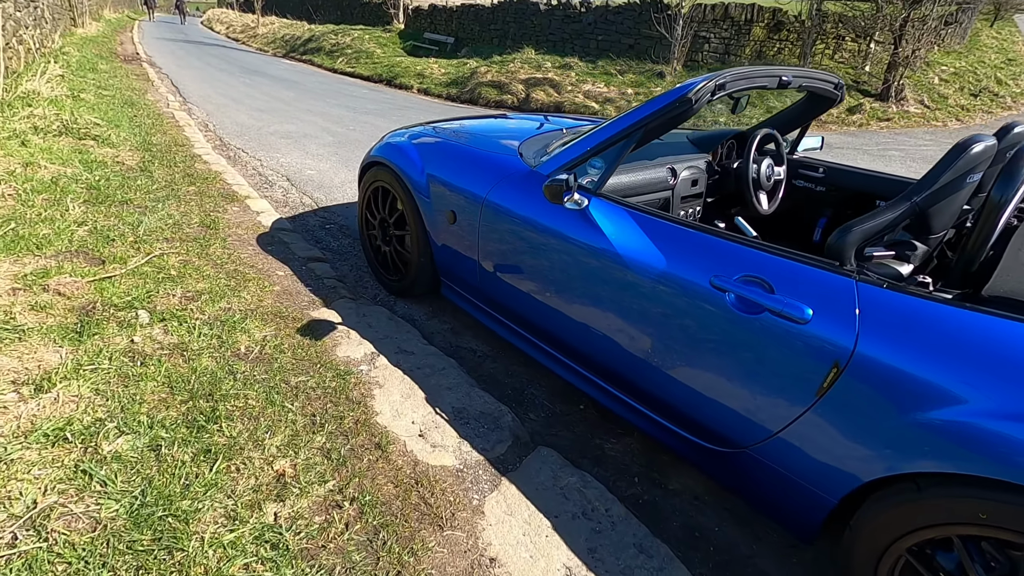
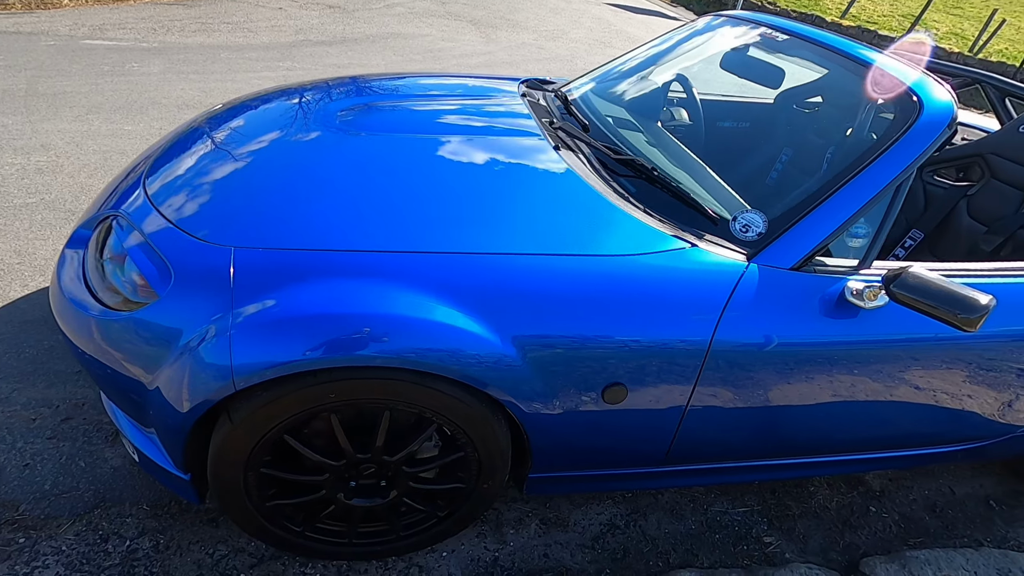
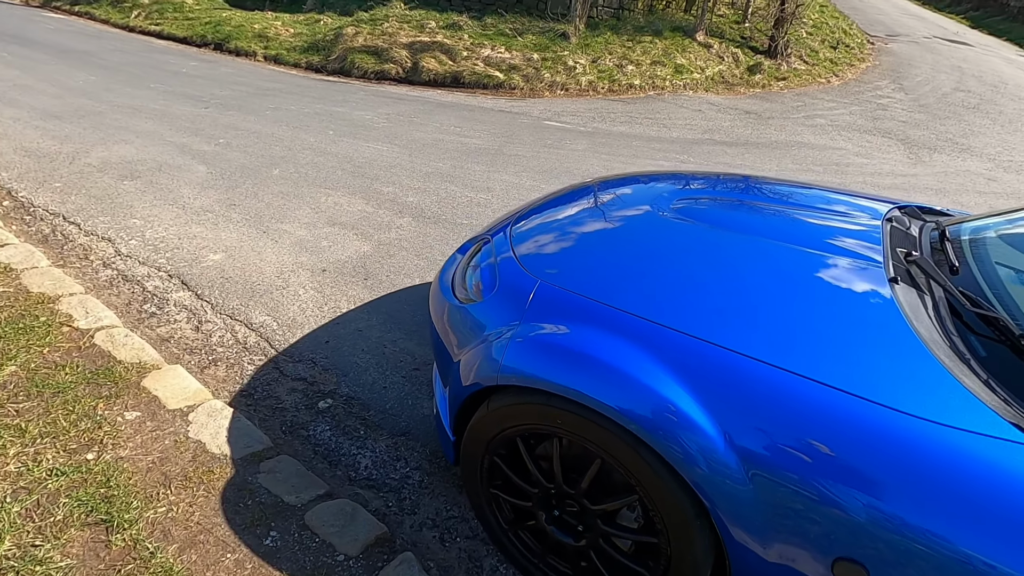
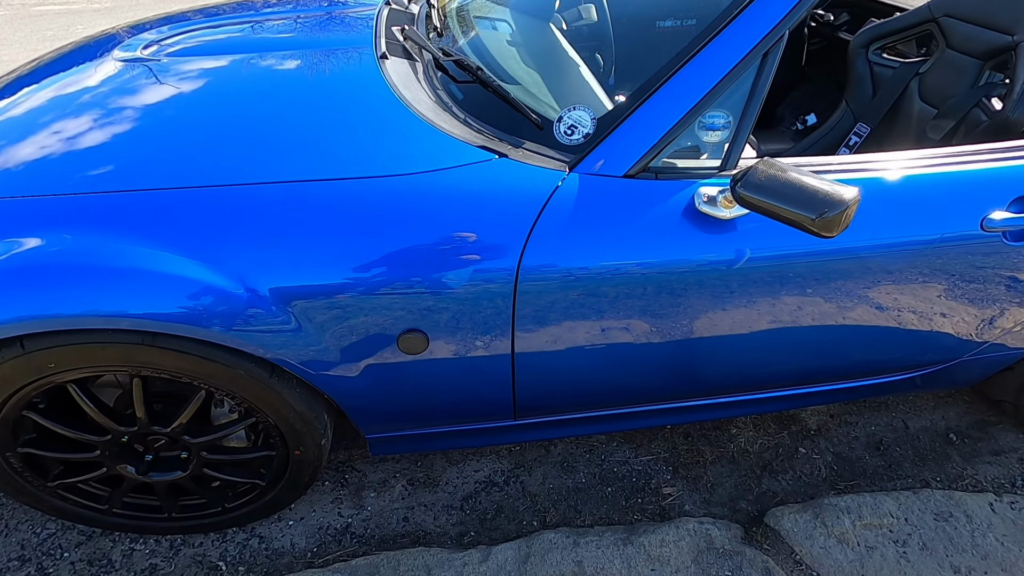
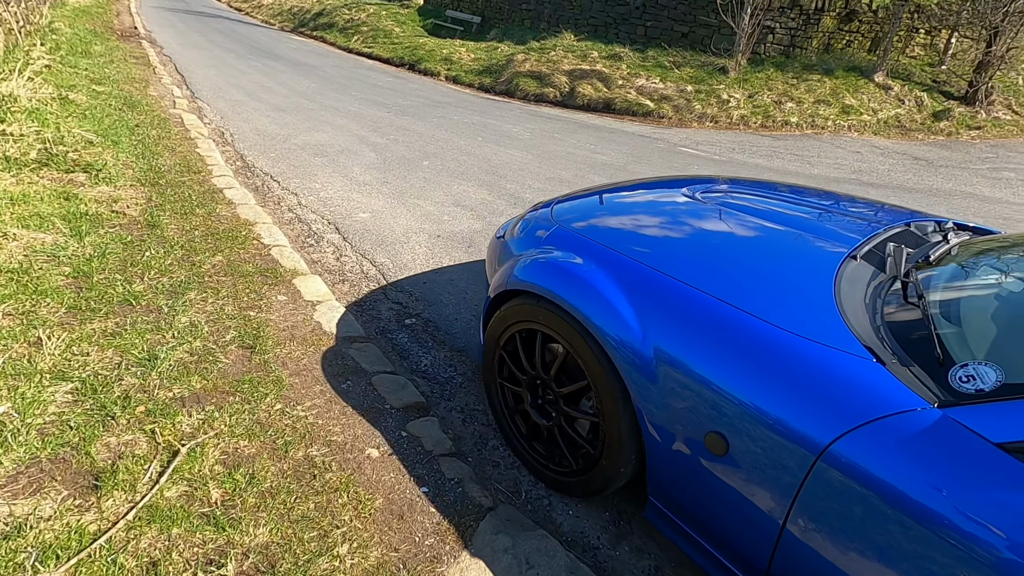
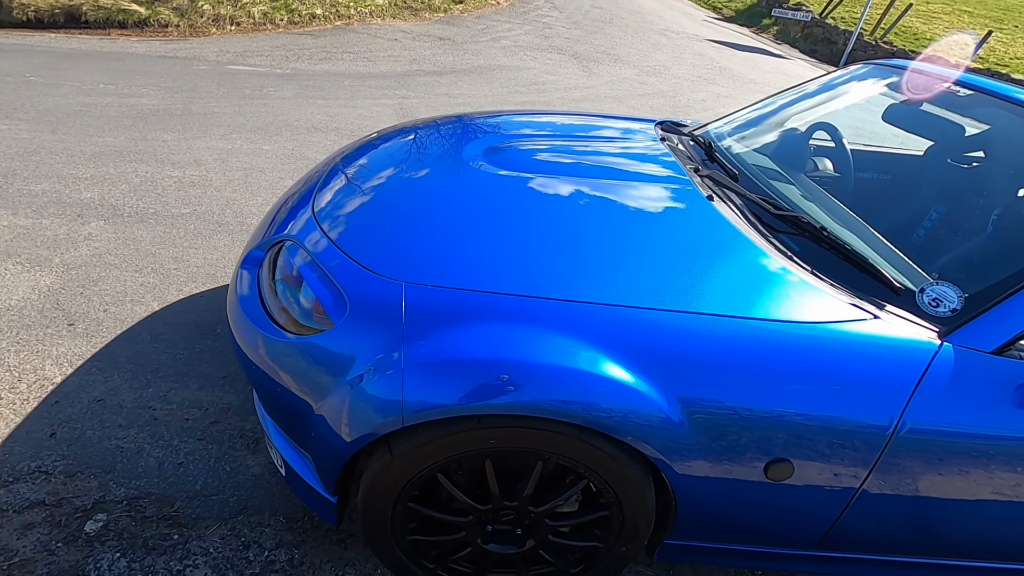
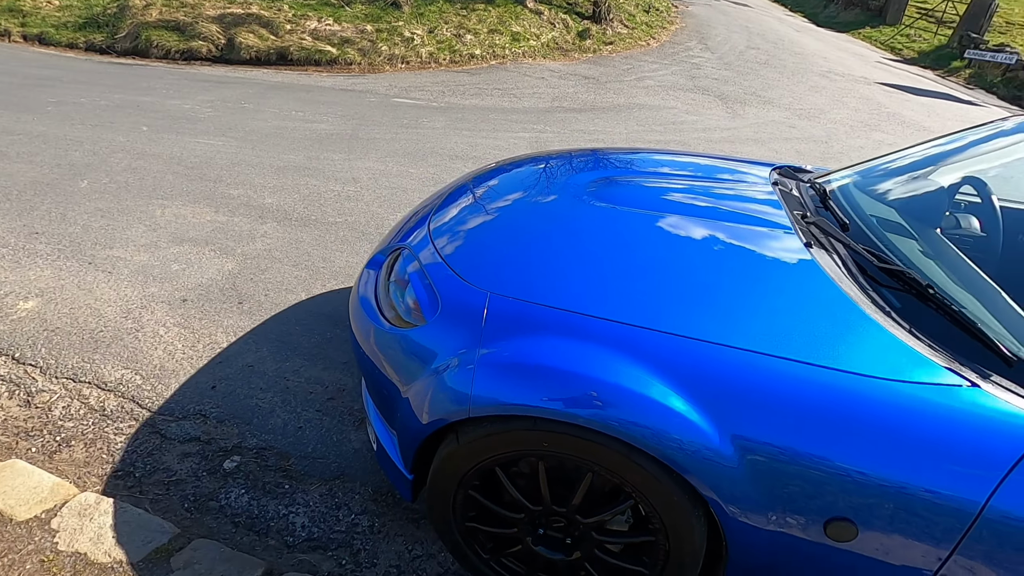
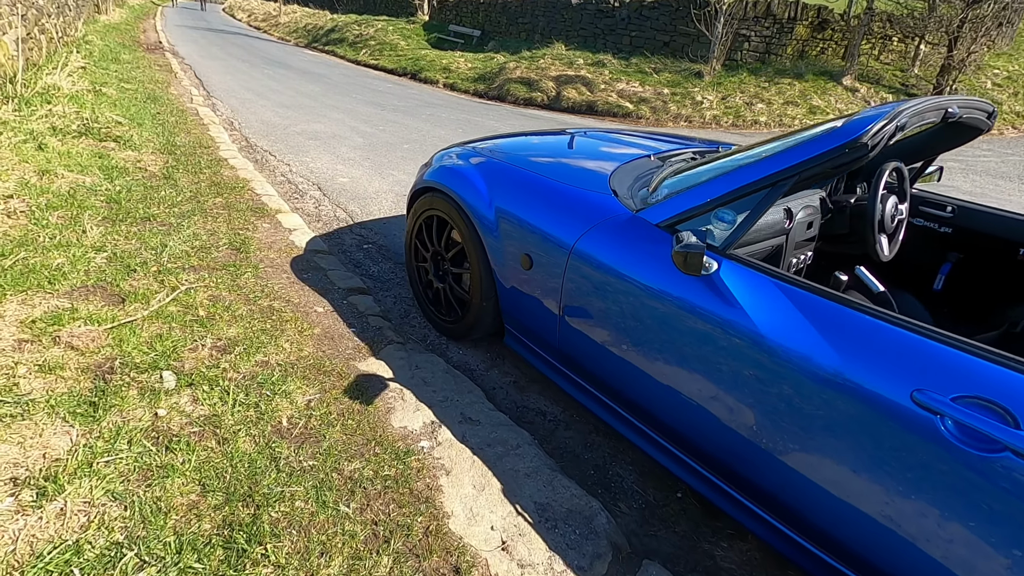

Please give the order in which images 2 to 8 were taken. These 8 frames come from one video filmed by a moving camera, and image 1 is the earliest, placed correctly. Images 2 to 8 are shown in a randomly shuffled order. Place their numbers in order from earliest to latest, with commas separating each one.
8, 5, 3, 7, 6, 2, 4
